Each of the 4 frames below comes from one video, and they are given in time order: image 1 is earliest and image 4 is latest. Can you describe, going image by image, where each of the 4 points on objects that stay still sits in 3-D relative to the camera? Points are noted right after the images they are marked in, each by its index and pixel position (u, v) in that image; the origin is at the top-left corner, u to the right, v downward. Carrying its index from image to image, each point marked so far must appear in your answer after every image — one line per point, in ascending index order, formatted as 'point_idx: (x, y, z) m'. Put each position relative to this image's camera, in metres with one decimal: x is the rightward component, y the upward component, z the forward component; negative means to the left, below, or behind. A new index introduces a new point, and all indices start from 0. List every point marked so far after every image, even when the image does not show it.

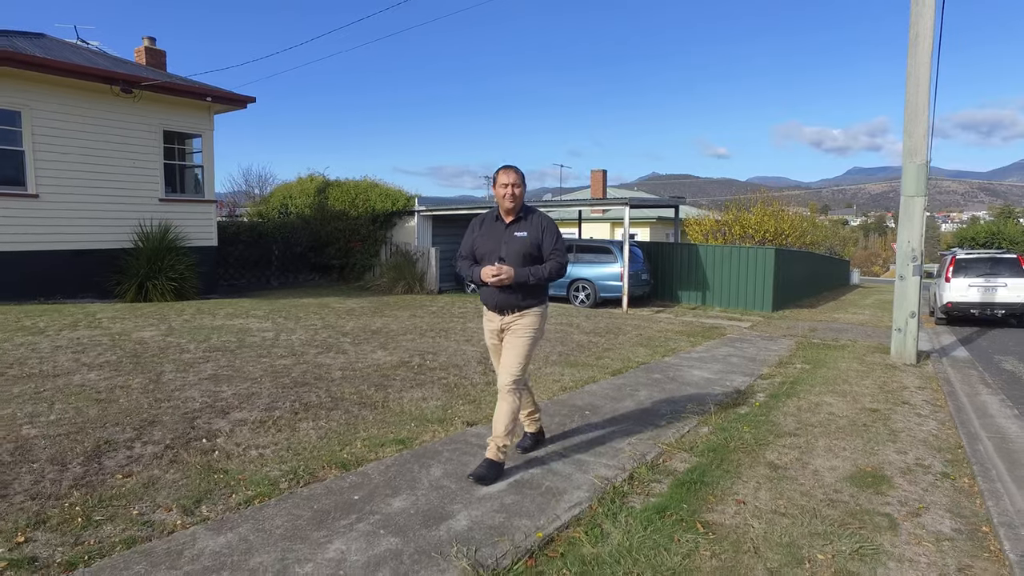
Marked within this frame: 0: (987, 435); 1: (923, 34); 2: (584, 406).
0: (+3.9, -1.2, +5.2) m
1: (+5.2, +3.2, +8.0) m
2: (+0.6, -1.0, +5.4) m
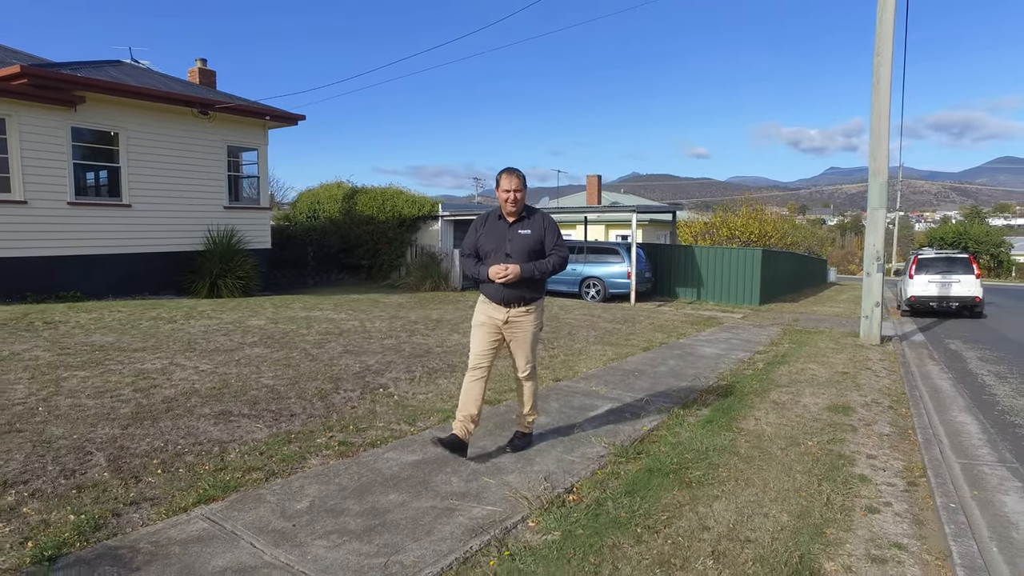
0: (+4.7, -1.1, +7.2) m
1: (+5.9, +3.3, +10.0) m
2: (+1.4, -1.0, +7.3) m
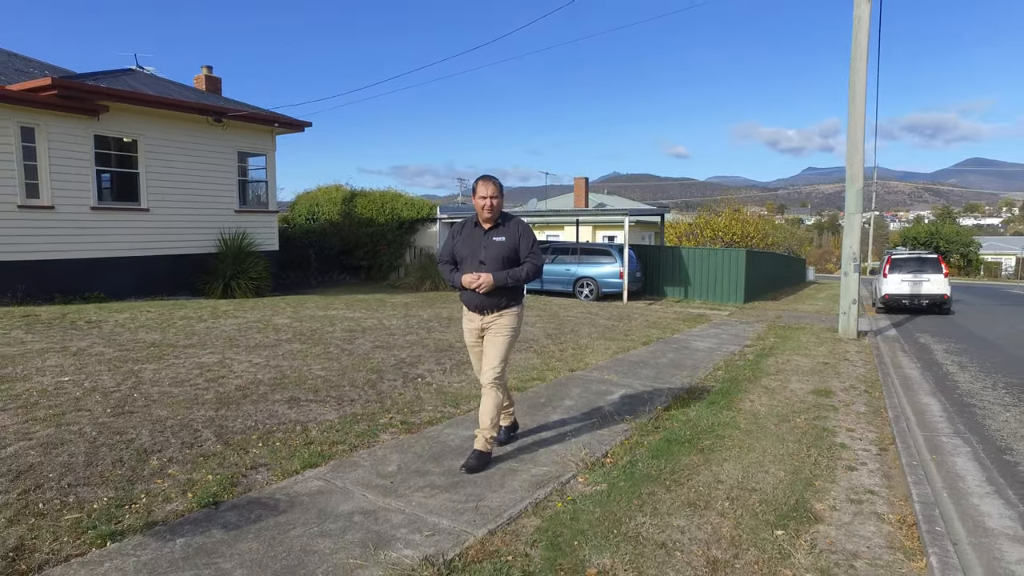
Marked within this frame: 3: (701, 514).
0: (+4.9, -1.1, +8.1) m
1: (+6.0, +3.3, +10.9) m
2: (+1.6, -1.0, +8.1) m
3: (+1.1, -1.3, +3.5) m
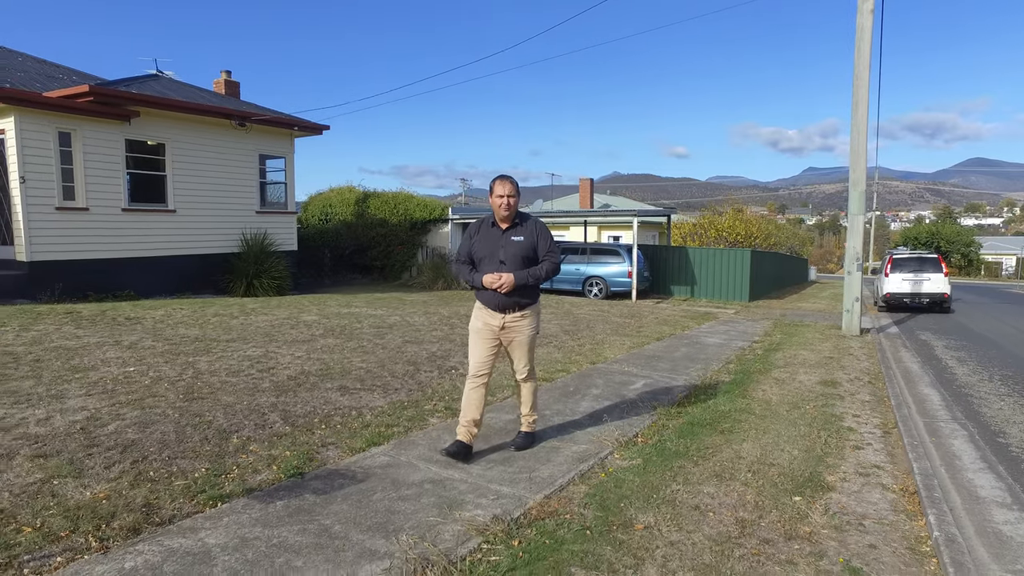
0: (+5.2, -1.1, +8.5) m
1: (+6.3, +3.4, +11.4) m
2: (+1.9, -0.9, +8.6) m
3: (+1.4, -1.2, +4.0) m
